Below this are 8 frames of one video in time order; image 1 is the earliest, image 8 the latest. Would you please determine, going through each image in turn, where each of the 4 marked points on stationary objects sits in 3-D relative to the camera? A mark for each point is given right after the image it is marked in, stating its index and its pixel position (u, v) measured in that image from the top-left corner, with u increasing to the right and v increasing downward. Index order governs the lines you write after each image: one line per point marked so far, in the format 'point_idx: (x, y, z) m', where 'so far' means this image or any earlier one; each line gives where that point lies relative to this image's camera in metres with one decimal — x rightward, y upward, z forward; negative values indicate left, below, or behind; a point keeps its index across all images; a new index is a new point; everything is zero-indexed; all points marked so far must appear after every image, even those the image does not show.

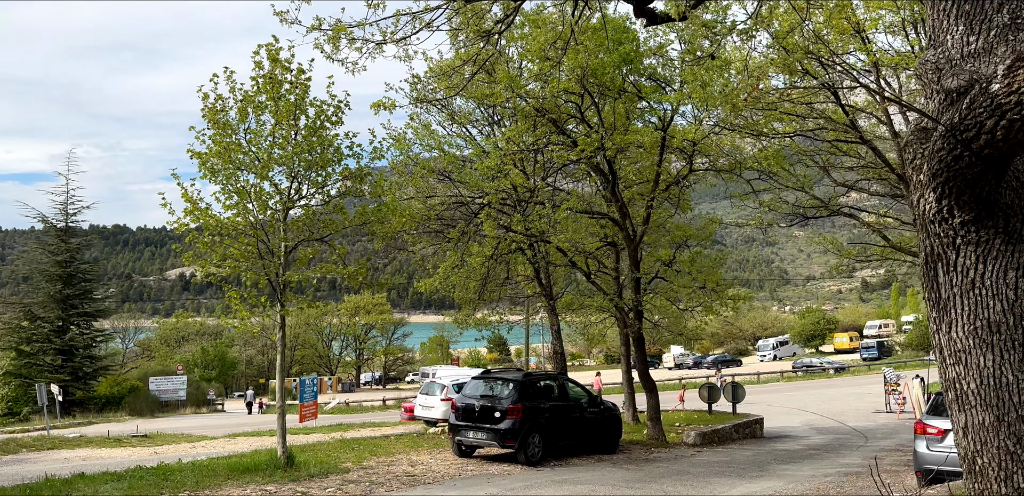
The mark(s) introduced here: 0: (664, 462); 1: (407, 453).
0: (+2.8, -4.0, +13.7) m
1: (-2.1, -4.2, +15.1) m
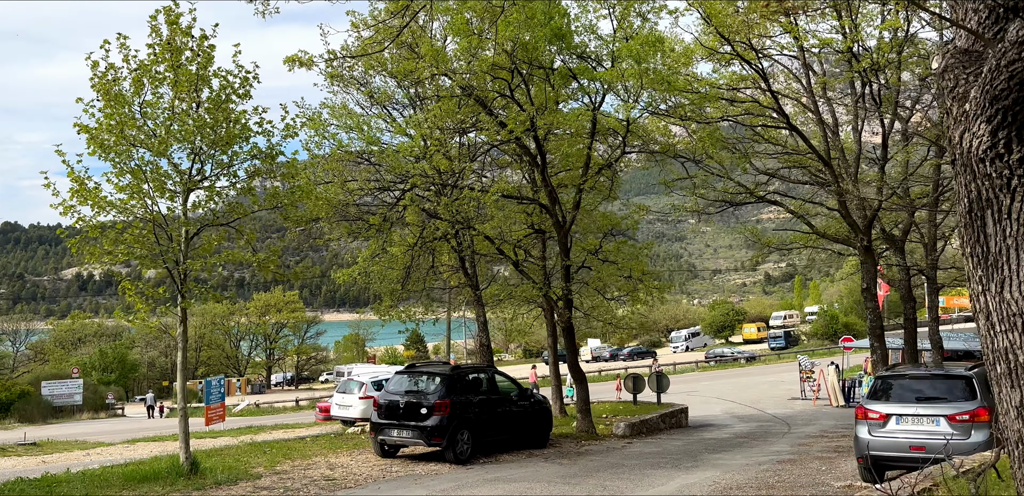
0: (+1.5, -3.7, +13.2) m
1: (-3.6, -4.0, +14.1) m
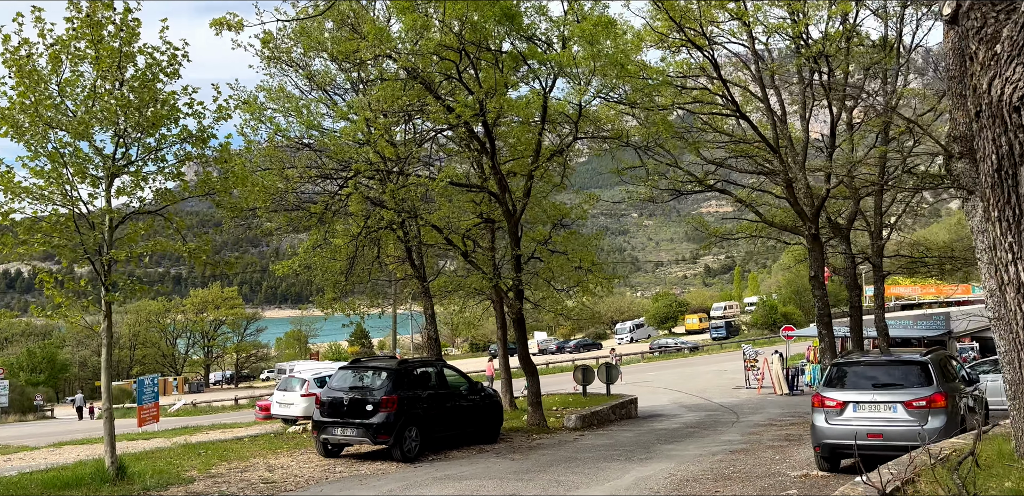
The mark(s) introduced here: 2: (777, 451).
0: (+0.6, -3.5, +12.9) m
1: (-4.5, -3.8, +13.4) m
2: (+4.3, -3.3, +11.9) m
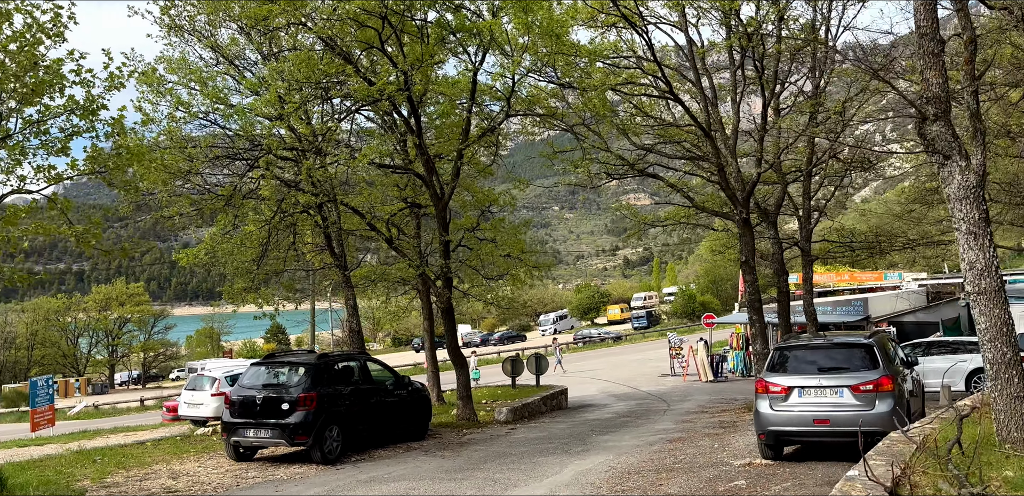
0: (-0.5, -3.2, +12.2) m
1: (-5.7, -3.5, +12.1) m
2: (+3.2, -3.0, +11.7) m
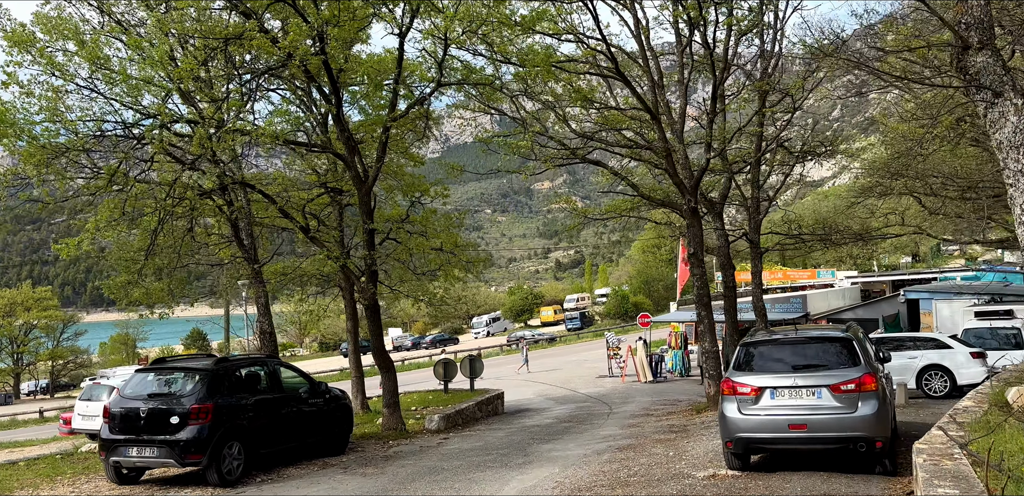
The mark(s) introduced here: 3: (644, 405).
0: (-1.5, -3.1, +10.8) m
1: (-6.6, -3.4, +10.3) m
2: (+2.2, -2.9, +10.6) m
3: (+3.1, -3.7, +17.4) m
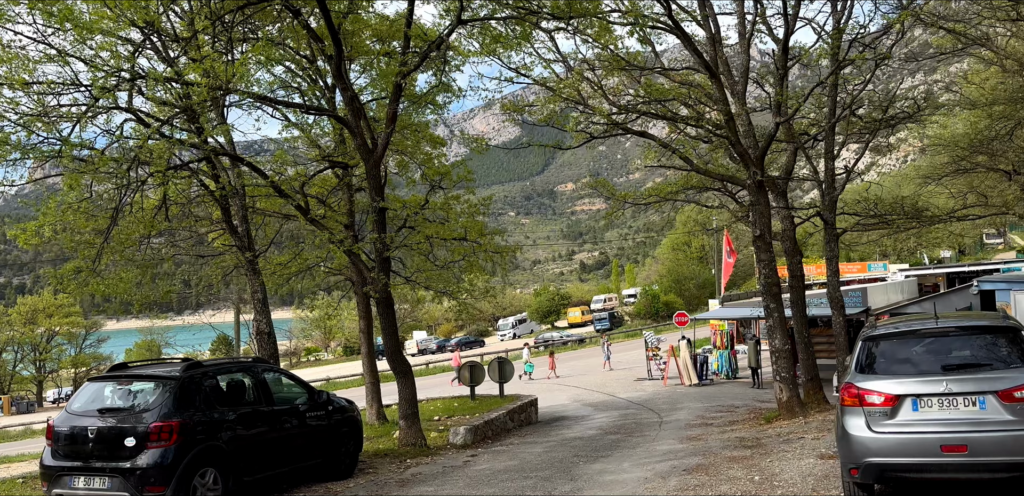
0: (-1.0, -2.8, +8.9) m
1: (-6.1, -3.2, +8.5) m
2: (+2.7, -2.5, +8.6) m
3: (+3.8, -3.4, +15.4) m
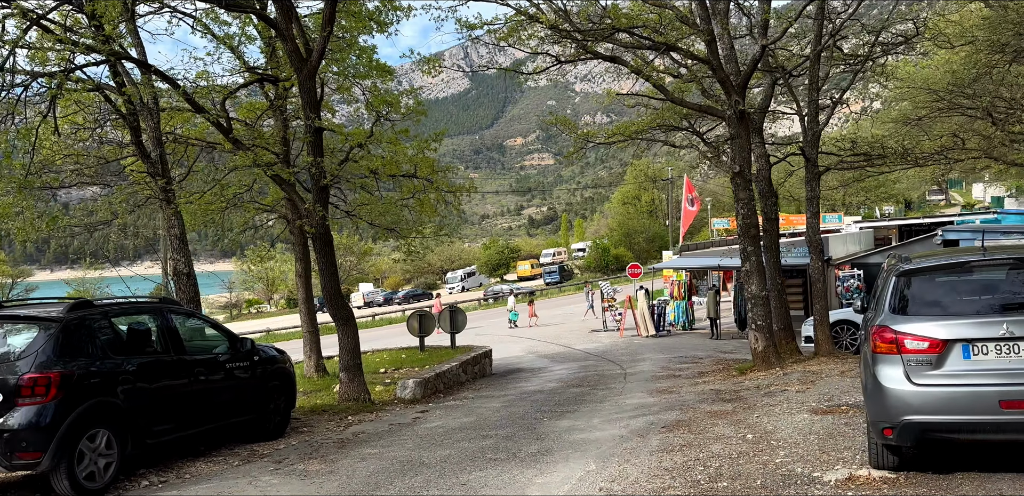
0: (-1.5, -2.0, +7.7) m
1: (-6.6, -2.4, +7.0) m
2: (+2.3, -1.8, +7.6) m
3: (+2.9, -2.3, +14.5) m
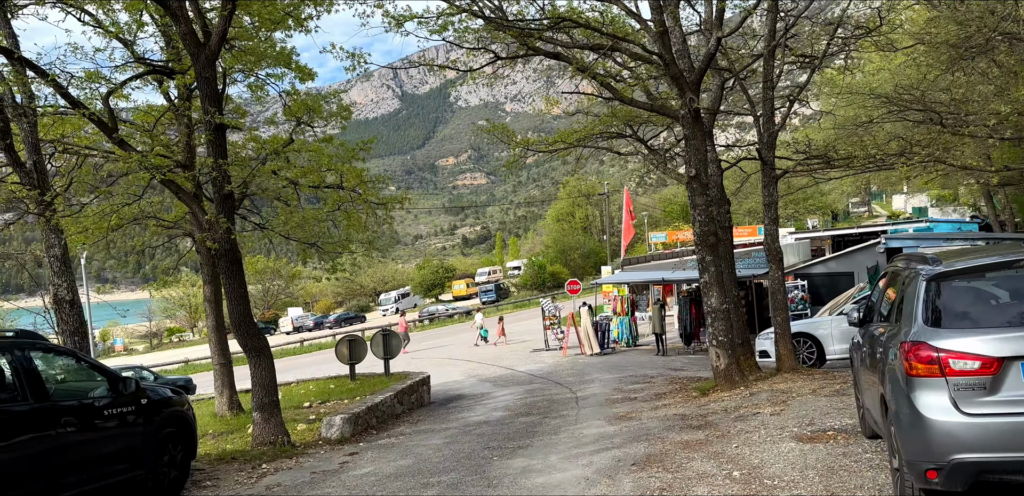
0: (-1.9, -2.2, +6.4) m
1: (-6.9, -2.6, +5.2) m
2: (+1.8, -1.9, +6.7) m
3: (+1.8, -2.5, +13.6) m
